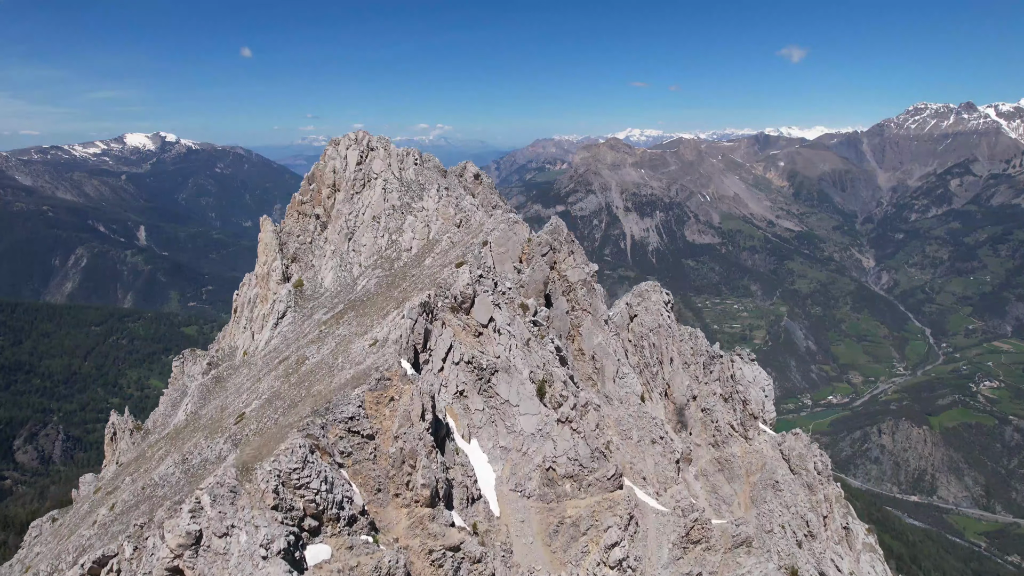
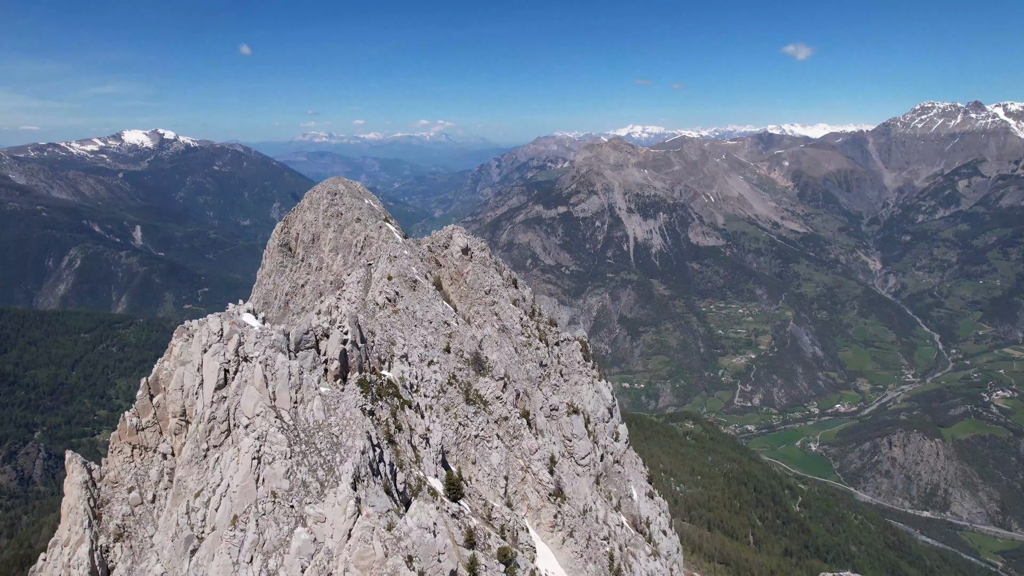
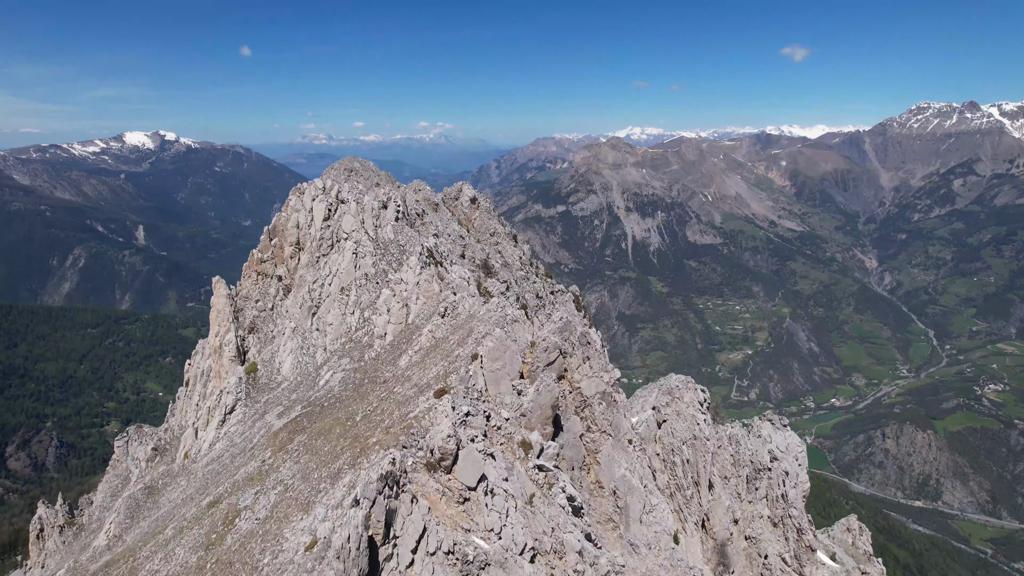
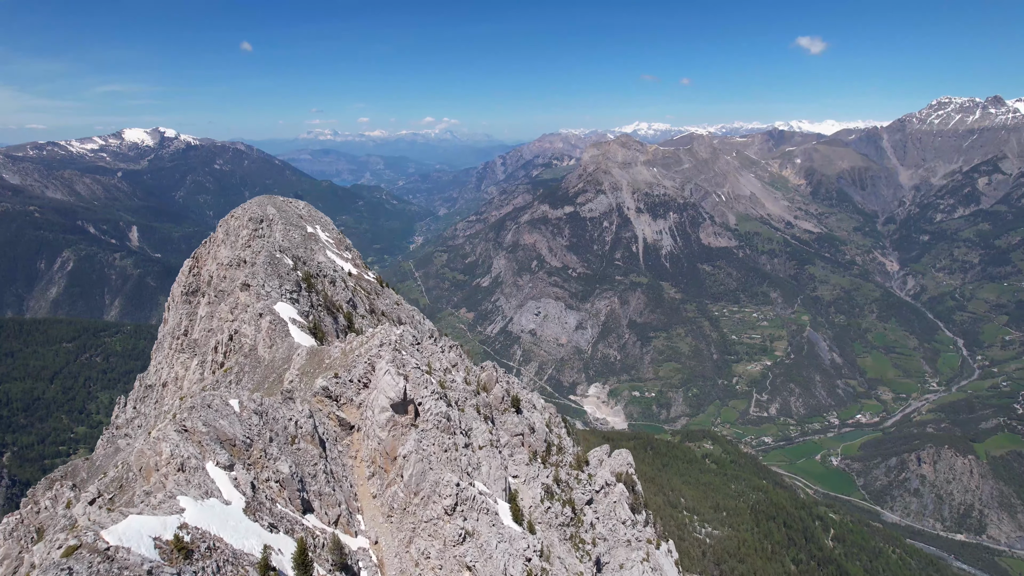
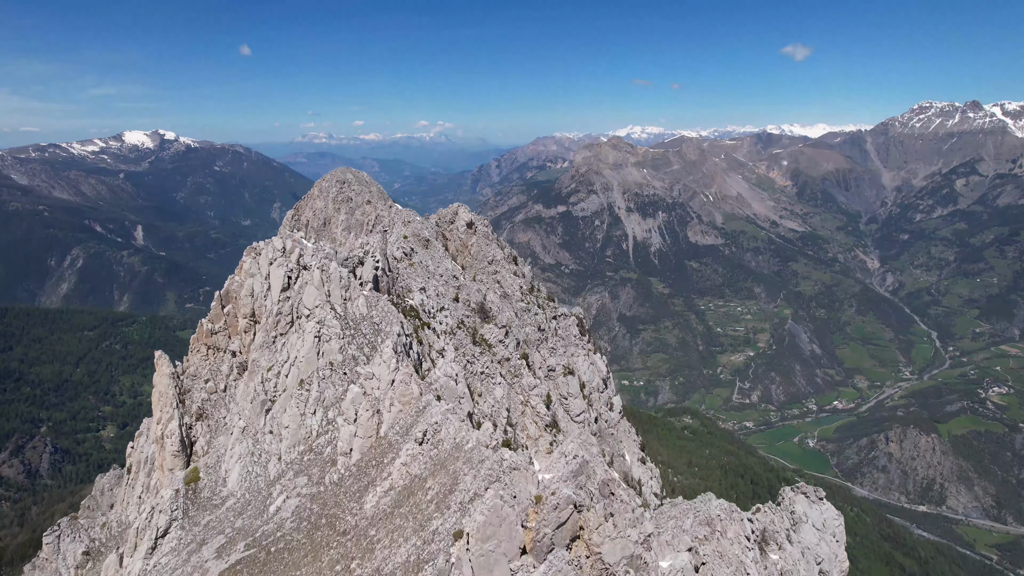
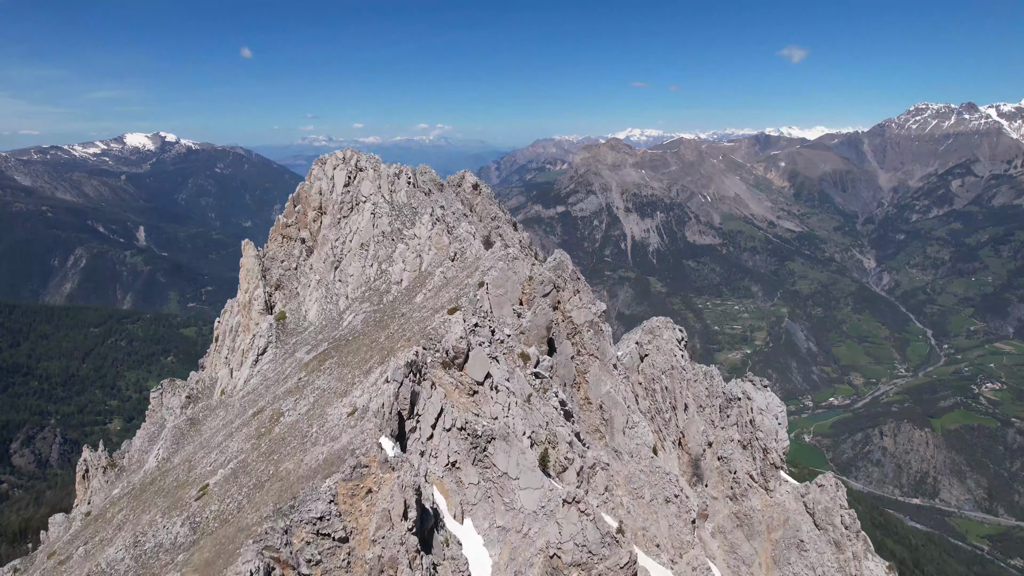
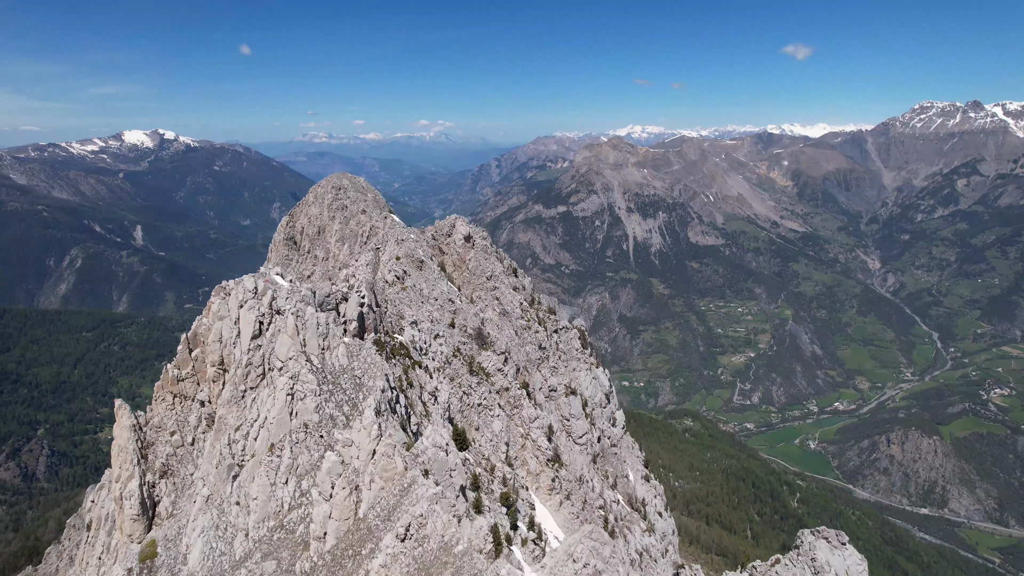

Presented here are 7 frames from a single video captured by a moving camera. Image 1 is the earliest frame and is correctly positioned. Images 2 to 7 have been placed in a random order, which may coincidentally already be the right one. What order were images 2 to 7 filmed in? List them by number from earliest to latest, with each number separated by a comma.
6, 3, 5, 7, 2, 4
